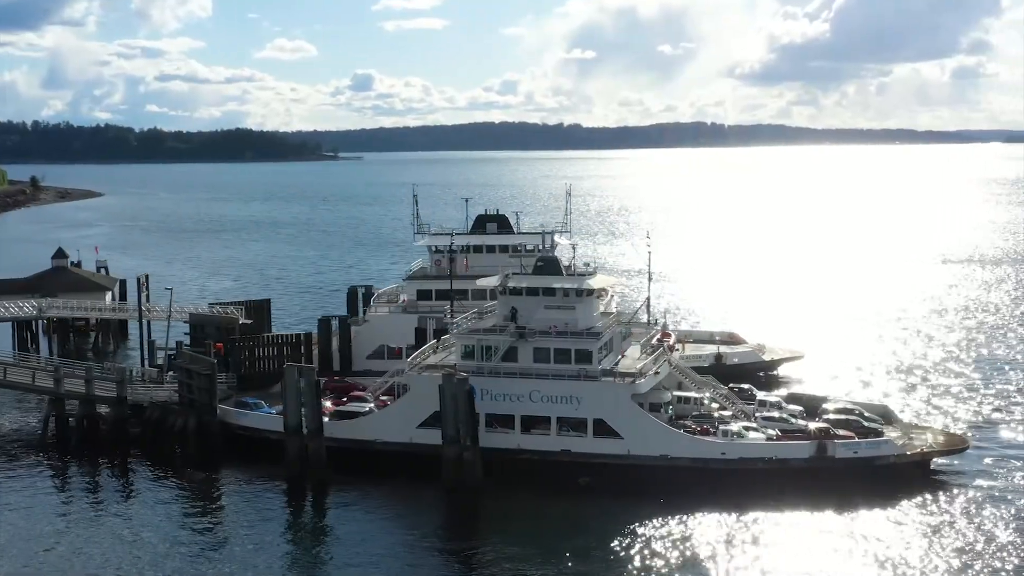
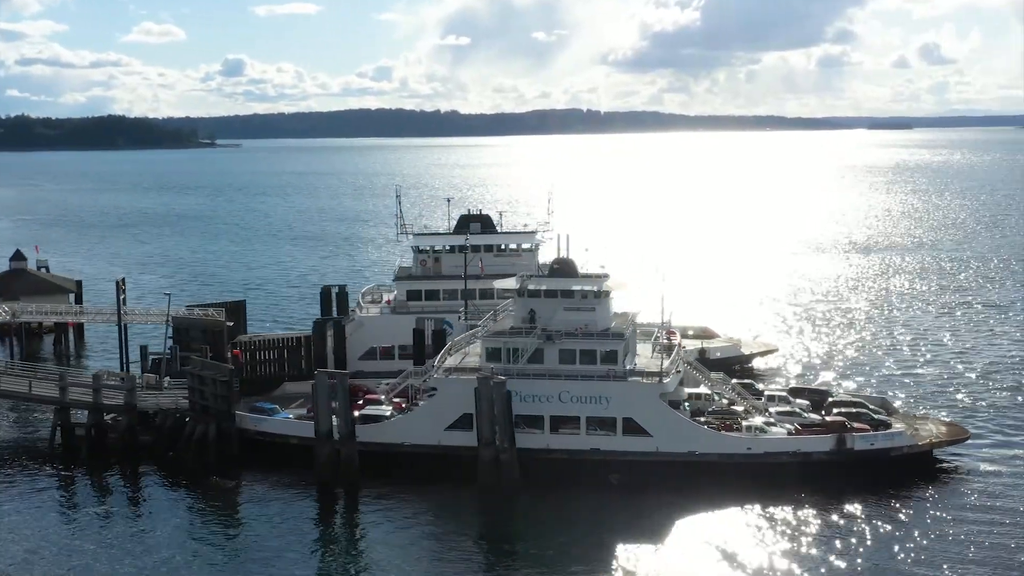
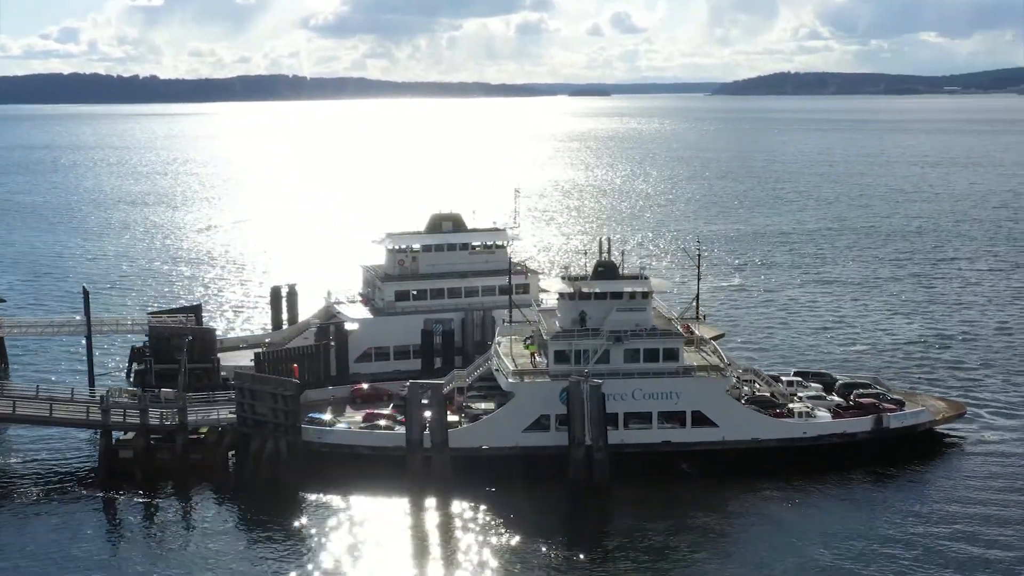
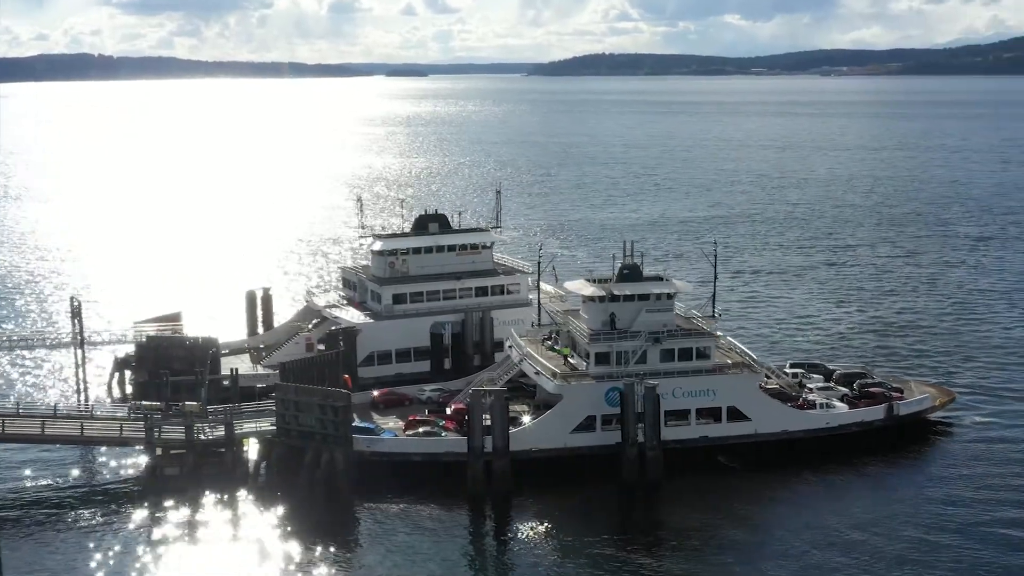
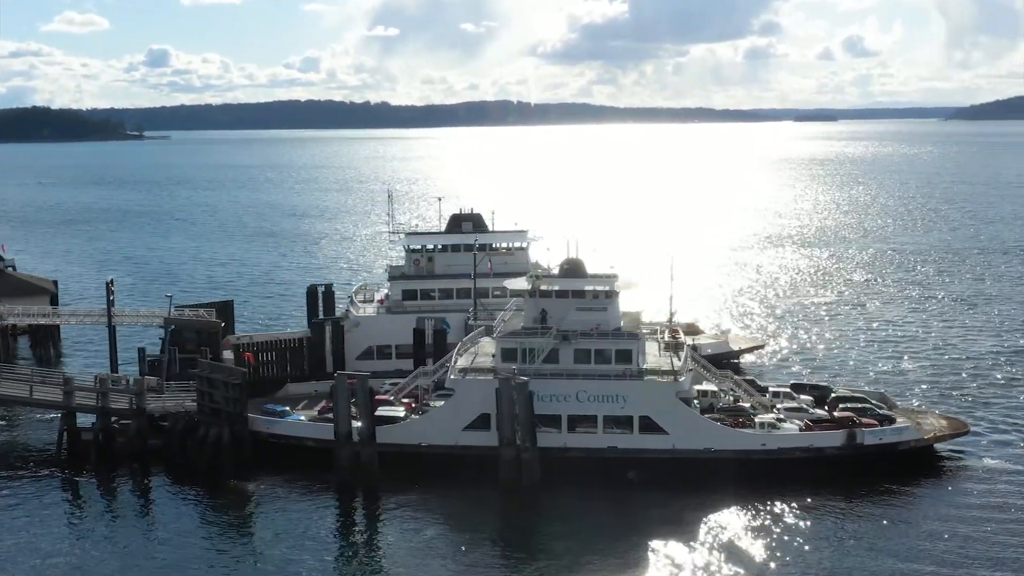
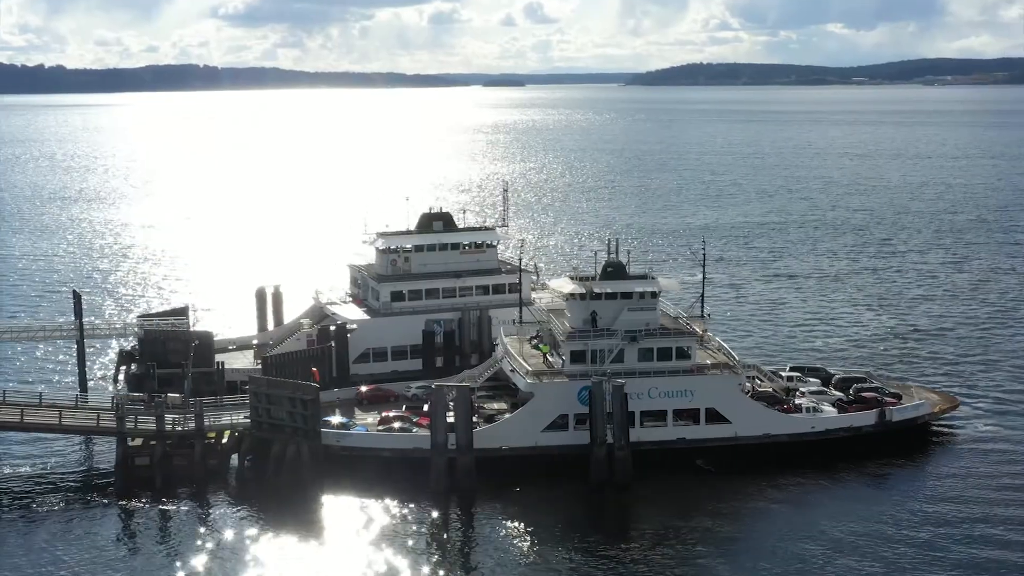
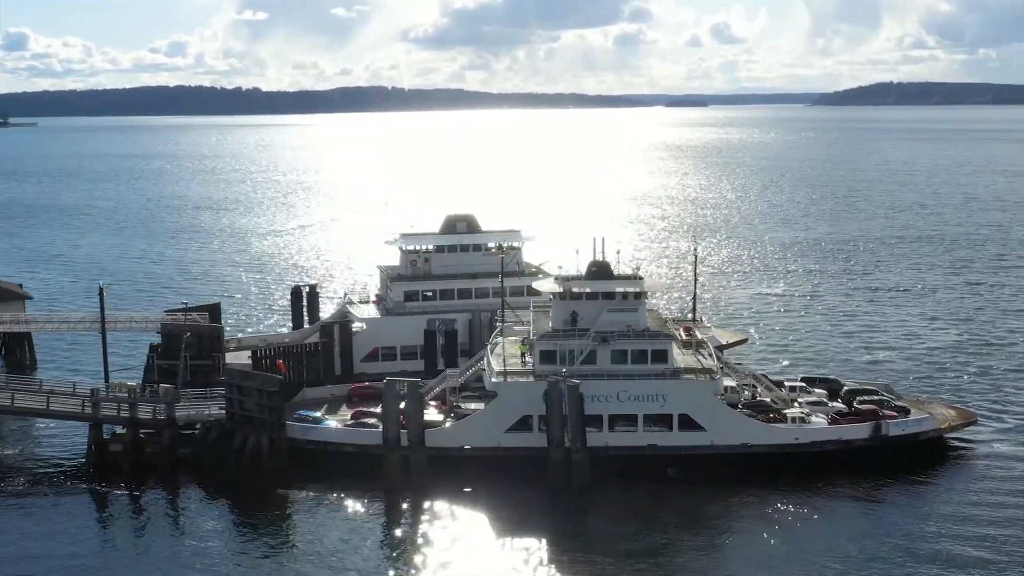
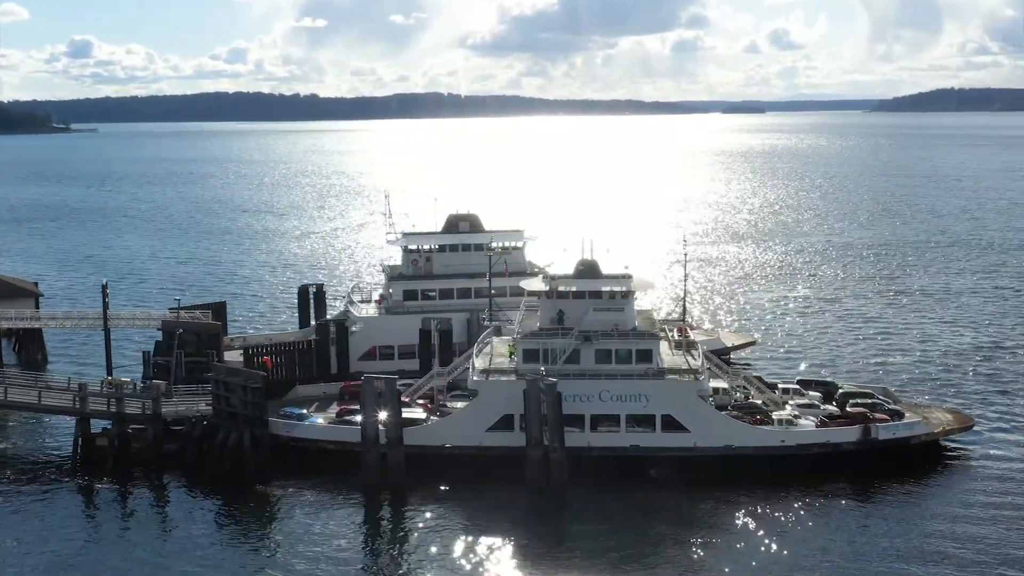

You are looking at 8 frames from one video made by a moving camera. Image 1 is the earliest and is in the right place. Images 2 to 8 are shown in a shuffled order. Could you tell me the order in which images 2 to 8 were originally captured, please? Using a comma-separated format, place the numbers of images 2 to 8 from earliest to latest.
2, 5, 8, 7, 3, 6, 4
